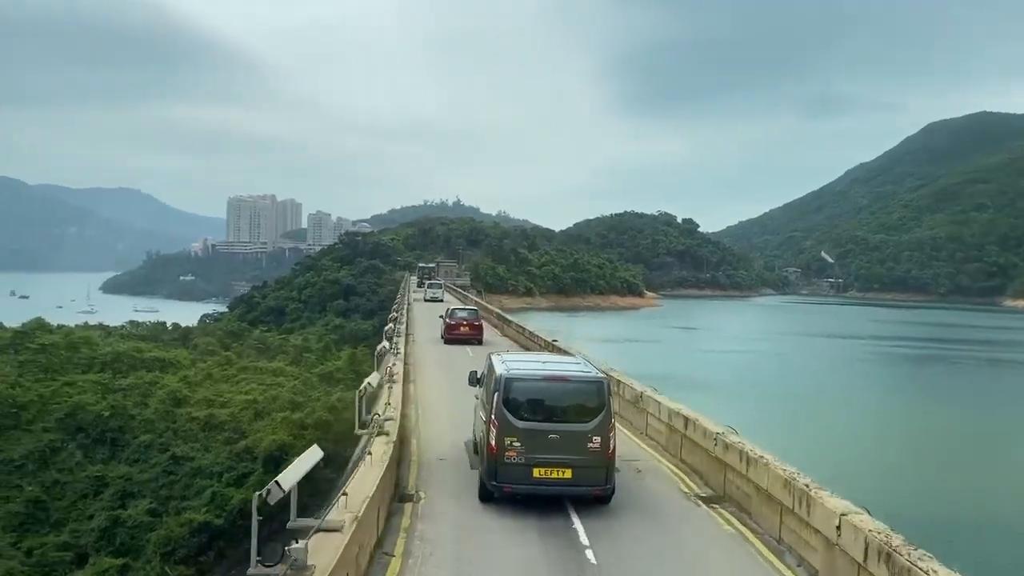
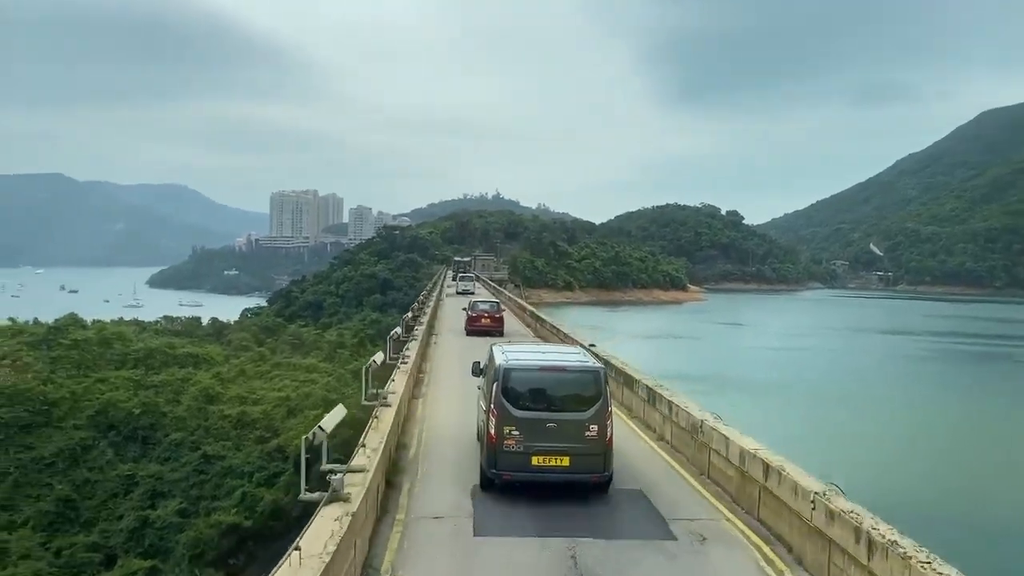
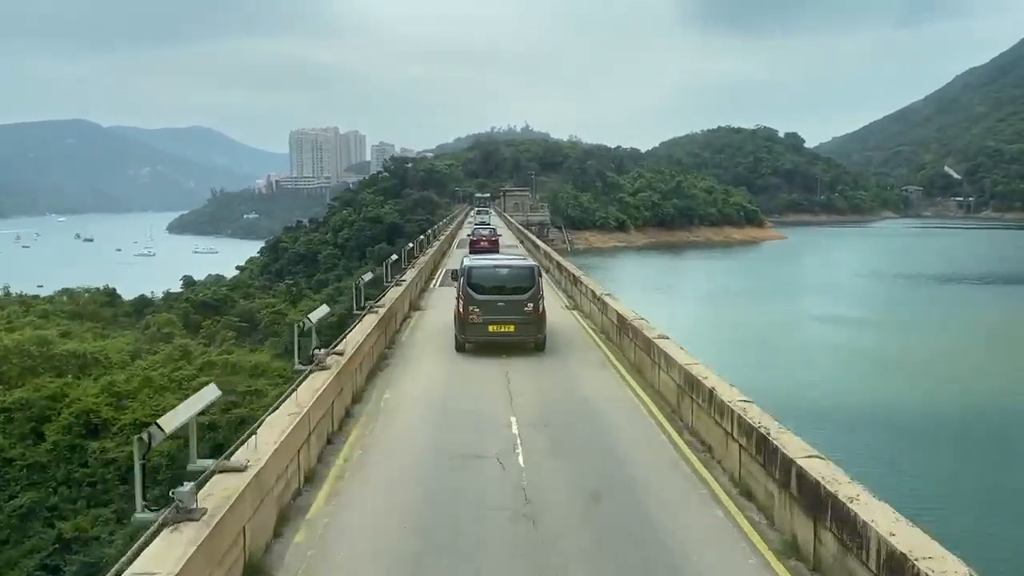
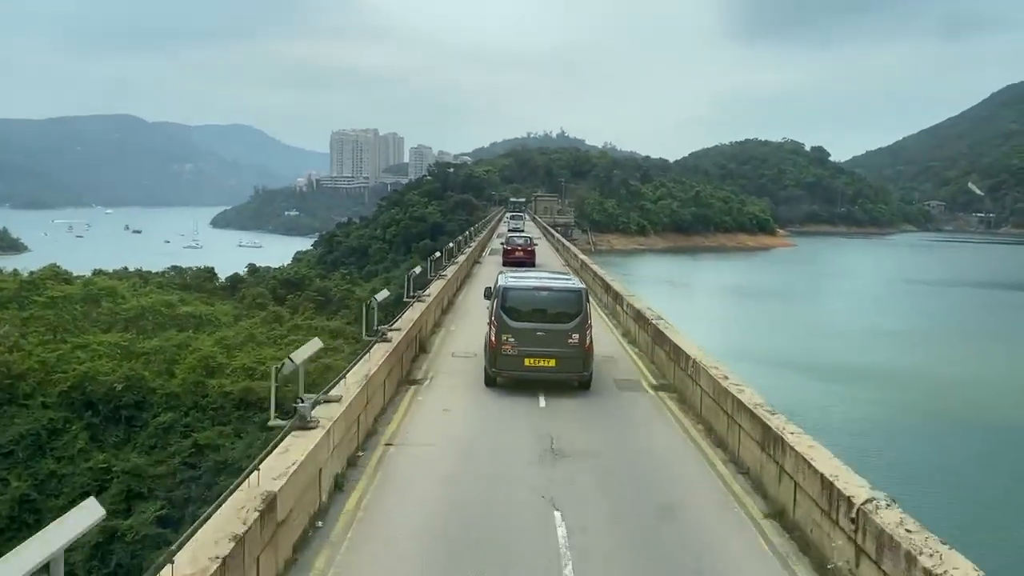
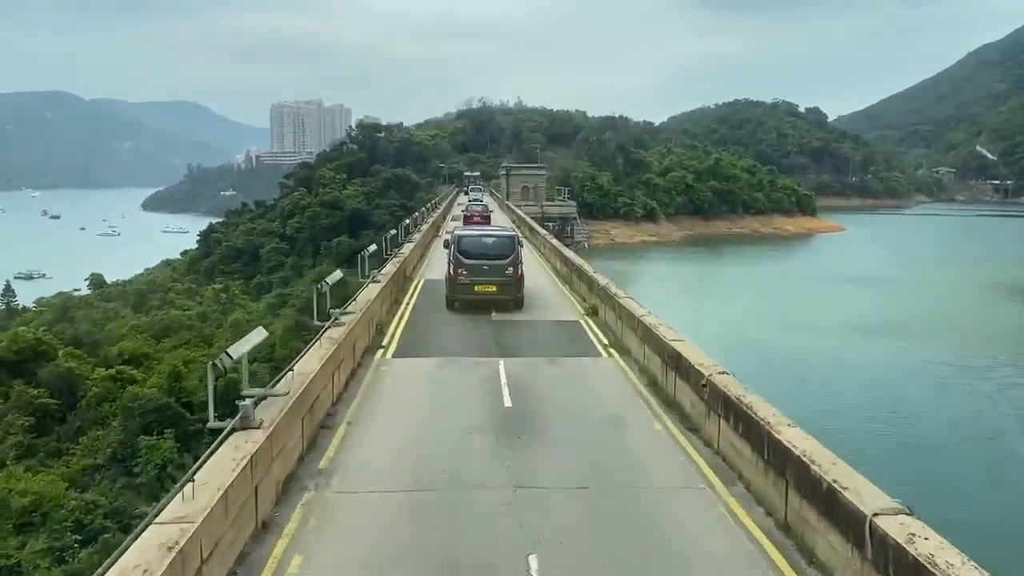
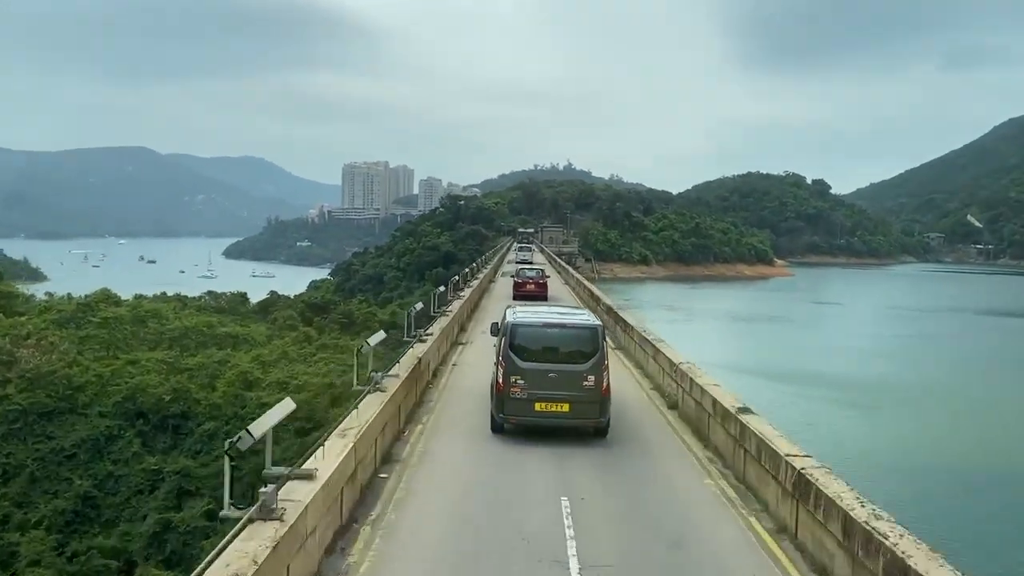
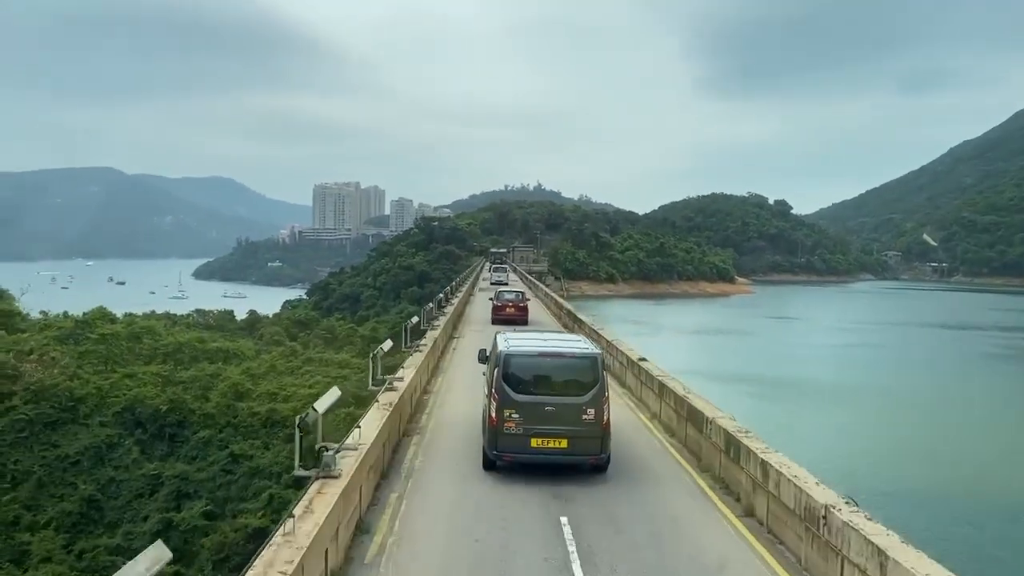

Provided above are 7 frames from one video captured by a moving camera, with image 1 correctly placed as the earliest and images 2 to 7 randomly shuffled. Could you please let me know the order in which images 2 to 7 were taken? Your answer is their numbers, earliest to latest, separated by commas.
2, 7, 6, 4, 3, 5
